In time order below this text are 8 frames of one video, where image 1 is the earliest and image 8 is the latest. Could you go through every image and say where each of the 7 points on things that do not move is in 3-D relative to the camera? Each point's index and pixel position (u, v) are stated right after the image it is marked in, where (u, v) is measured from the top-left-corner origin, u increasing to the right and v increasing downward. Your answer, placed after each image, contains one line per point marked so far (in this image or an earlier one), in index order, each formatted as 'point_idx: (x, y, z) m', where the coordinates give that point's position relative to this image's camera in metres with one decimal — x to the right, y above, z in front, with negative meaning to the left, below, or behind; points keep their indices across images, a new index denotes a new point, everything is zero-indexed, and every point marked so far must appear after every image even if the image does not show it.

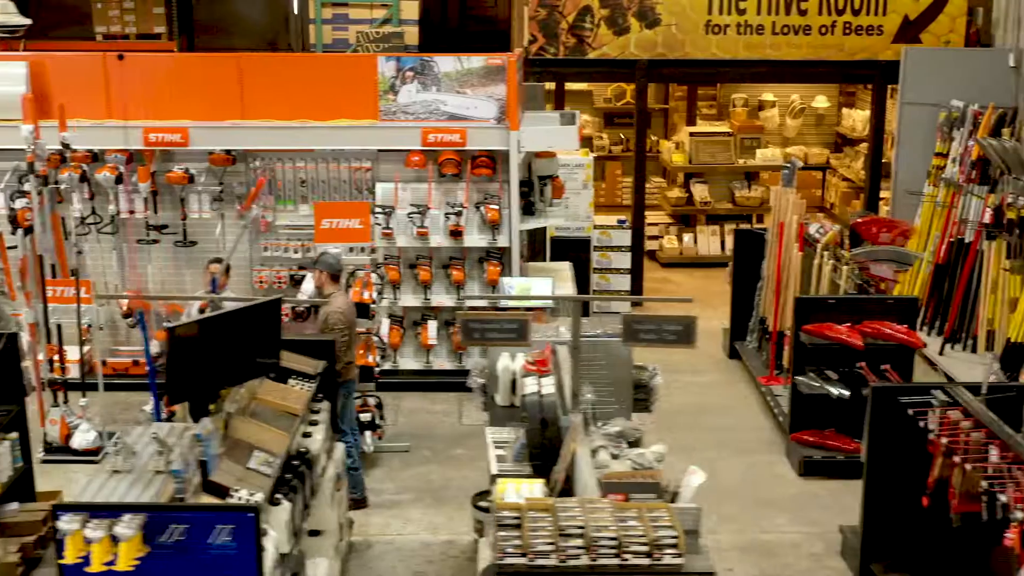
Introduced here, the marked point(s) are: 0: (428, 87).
0: (-0.5, +1.1, +7.9) m
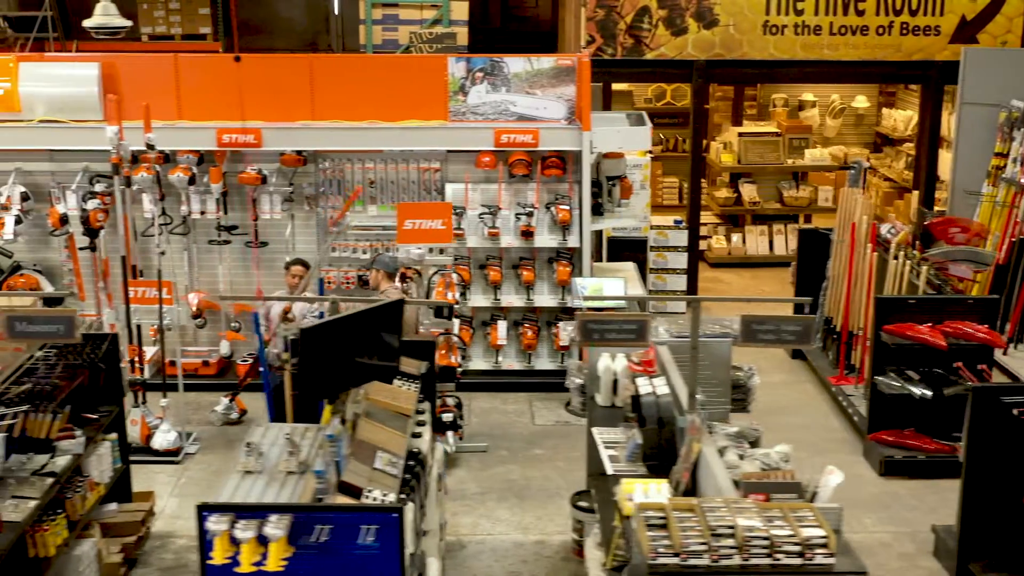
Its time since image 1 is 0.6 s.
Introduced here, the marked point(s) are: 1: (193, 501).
0: (-0.1, +1.1, +7.9) m
1: (-1.5, -1.0, +6.4) m
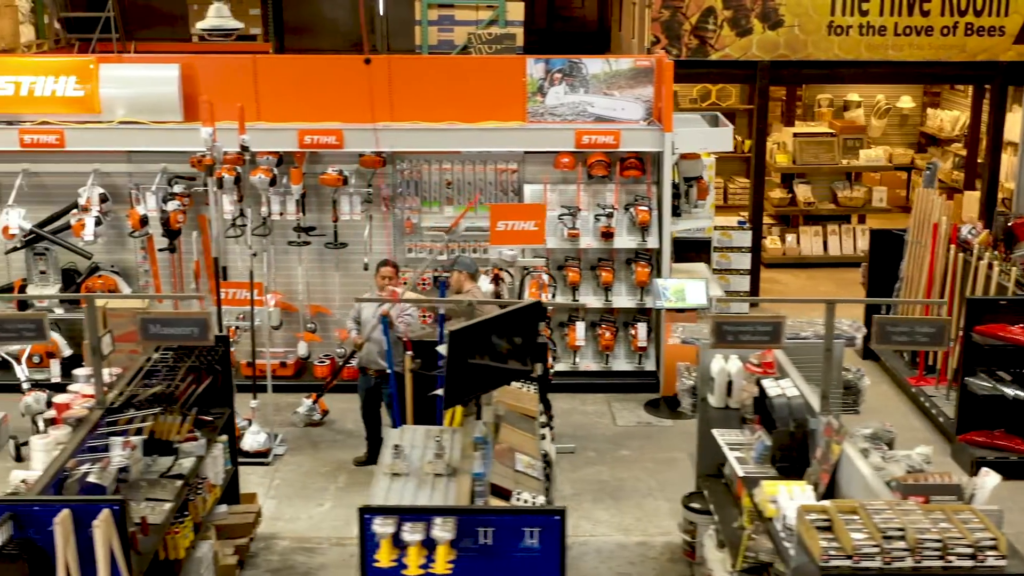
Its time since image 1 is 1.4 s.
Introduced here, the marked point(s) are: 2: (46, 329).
0: (+0.4, +1.1, +7.9) m
1: (-1.0, -1.0, +6.4) m
2: (-1.6, -0.1, +4.7) m
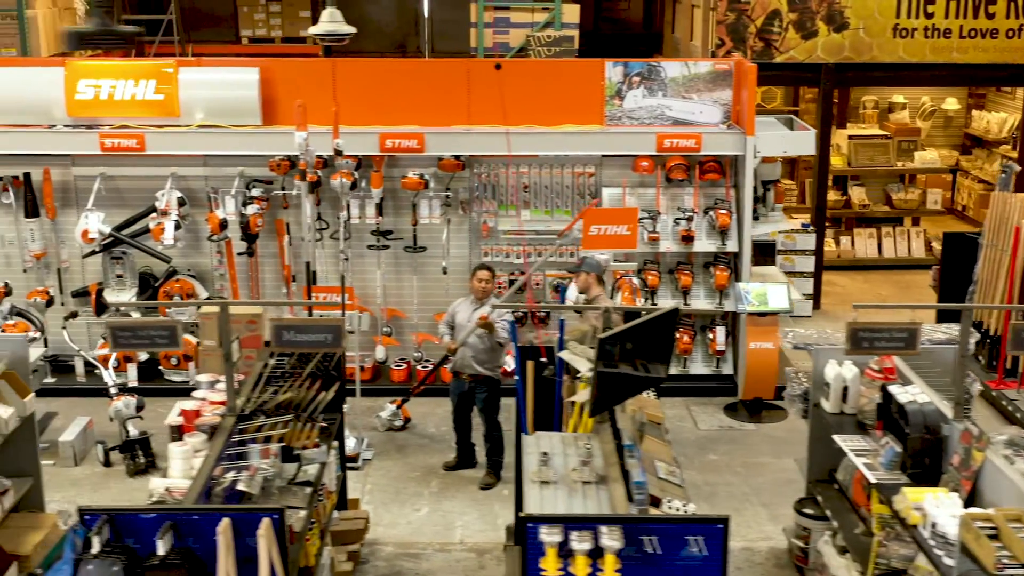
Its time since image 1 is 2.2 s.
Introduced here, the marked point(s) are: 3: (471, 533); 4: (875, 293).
0: (+0.8, +1.1, +7.9) m
1: (-0.6, -1.0, +6.4) m
2: (-1.1, -0.2, +4.7) m
3: (-0.2, -1.1, +6.2) m
4: (+2.7, 0.0, +10.5) m
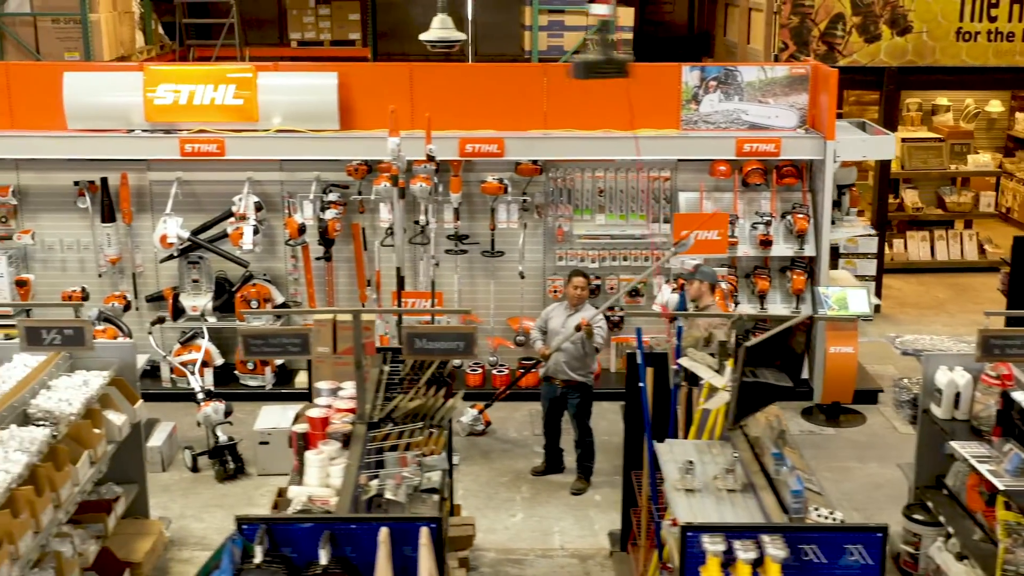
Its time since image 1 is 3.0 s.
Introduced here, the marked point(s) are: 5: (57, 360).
0: (+1.2, +1.1, +7.9) m
1: (-0.1, -1.0, +6.4) m
2: (-0.7, -0.2, +4.7) m
3: (+0.3, -1.1, +6.2) m
4: (+3.2, -0.1, +10.5) m
5: (-1.8, -0.3, +5.5) m
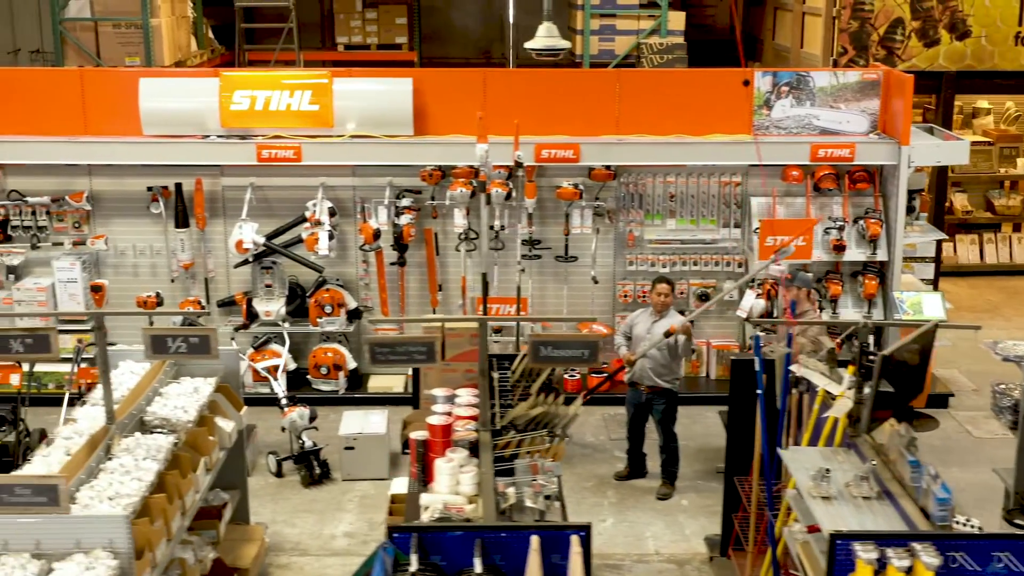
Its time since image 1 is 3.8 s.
0: (+1.6, +1.1, +7.9) m
1: (+0.3, -1.1, +6.4) m
2: (-0.3, -0.2, +4.7) m
3: (+0.7, -1.1, +6.2) m
4: (+3.6, -0.1, +10.6) m
5: (-1.4, -0.3, +5.5) m
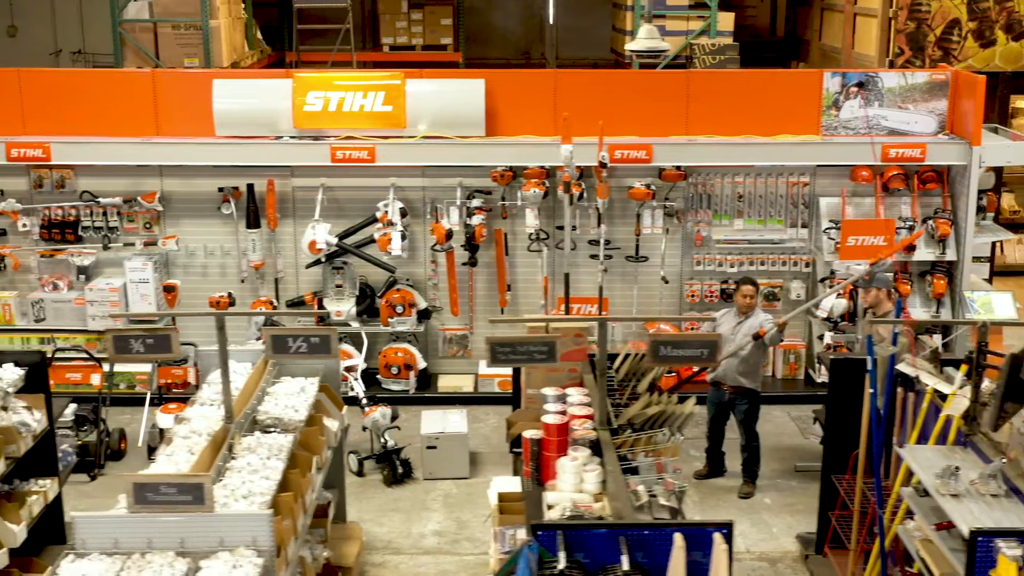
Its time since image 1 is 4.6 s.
0: (+2.0, +1.1, +7.9) m
1: (+0.7, -1.1, +6.5) m
2: (+0.2, -0.2, +4.7) m
3: (+1.1, -1.1, +6.2) m
4: (+4.0, -0.1, +10.6) m
5: (-1.0, -0.3, +5.5) m
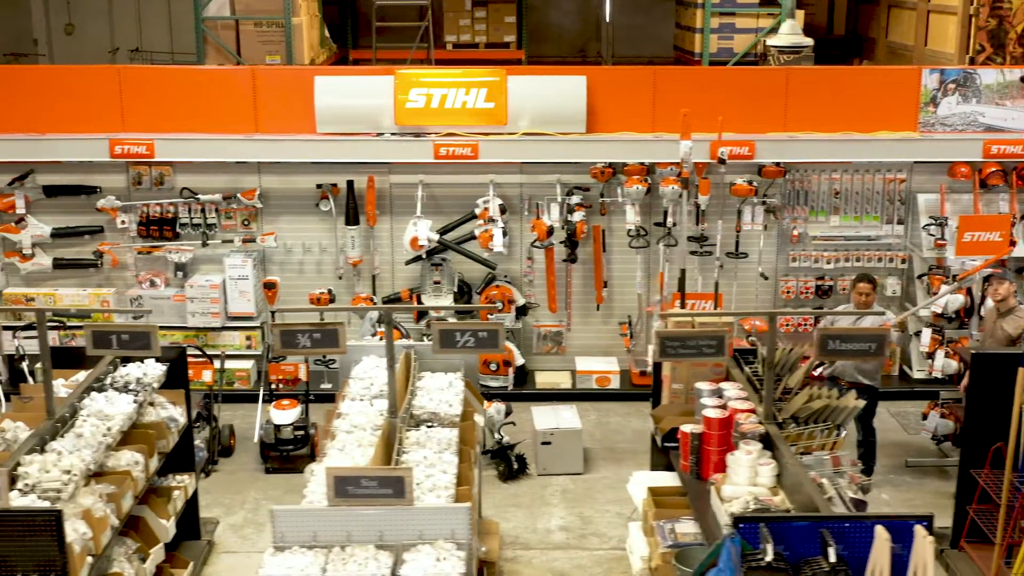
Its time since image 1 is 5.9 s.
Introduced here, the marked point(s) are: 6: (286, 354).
0: (+2.6, +1.1, +8.0) m
1: (+1.2, -1.0, +6.5) m
2: (+0.7, -0.2, +4.7) m
3: (+1.6, -1.1, +6.2) m
4: (+4.5, -0.1, +10.6) m
5: (-0.4, -0.3, +5.5) m
6: (-0.8, -0.2, +4.8) m
